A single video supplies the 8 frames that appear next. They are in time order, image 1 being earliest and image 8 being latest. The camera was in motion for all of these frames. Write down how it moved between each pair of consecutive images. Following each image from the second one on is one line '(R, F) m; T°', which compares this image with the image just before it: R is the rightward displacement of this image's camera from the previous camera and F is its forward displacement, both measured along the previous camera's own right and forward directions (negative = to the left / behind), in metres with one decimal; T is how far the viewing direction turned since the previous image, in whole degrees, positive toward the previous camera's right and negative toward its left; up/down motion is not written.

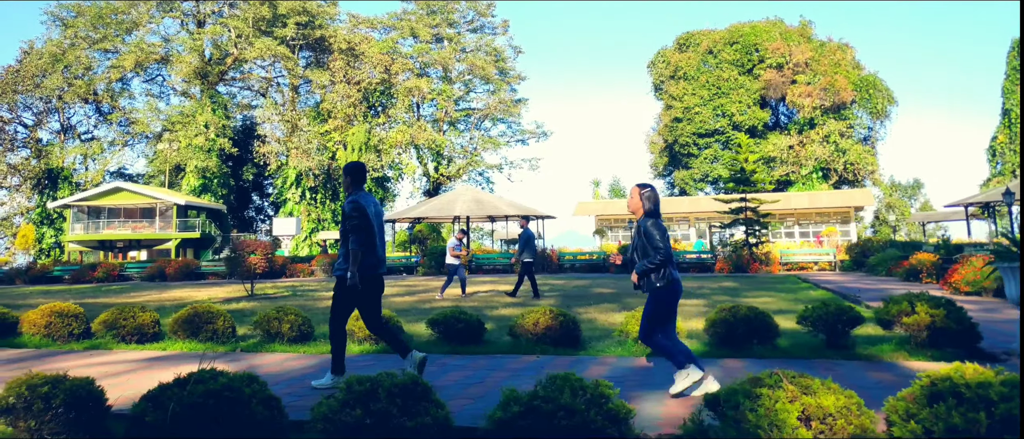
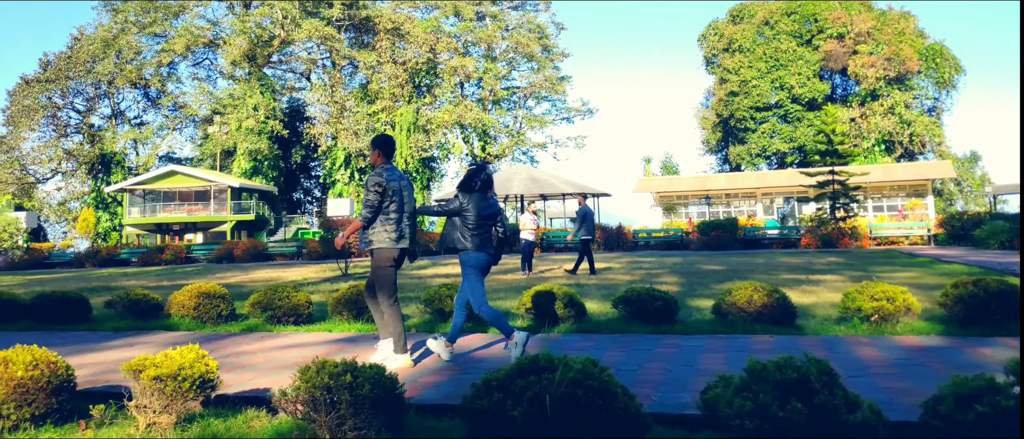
(-1.6, +0.6) m; -2°
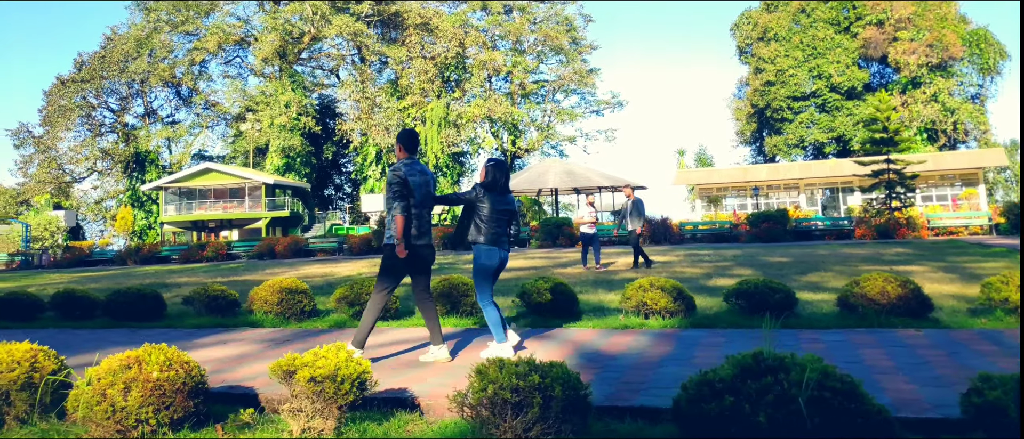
(-0.7, +0.3) m; -2°
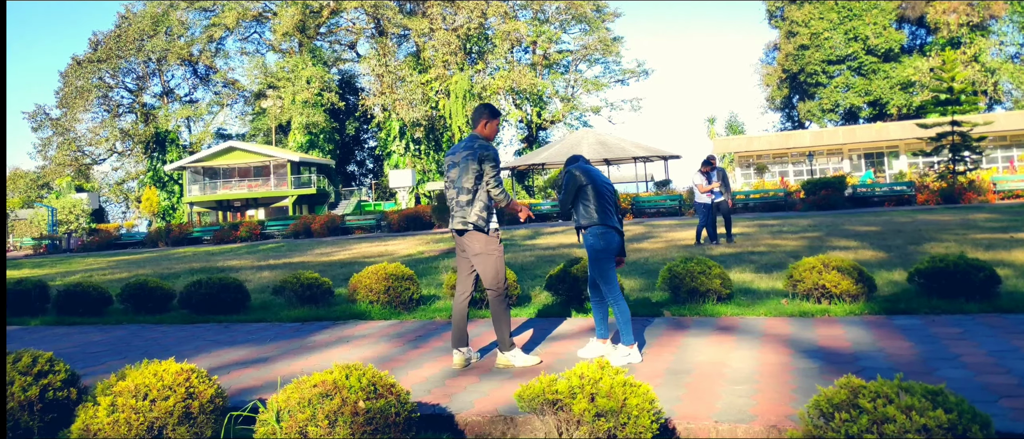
(-1.1, +0.8) m; -1°
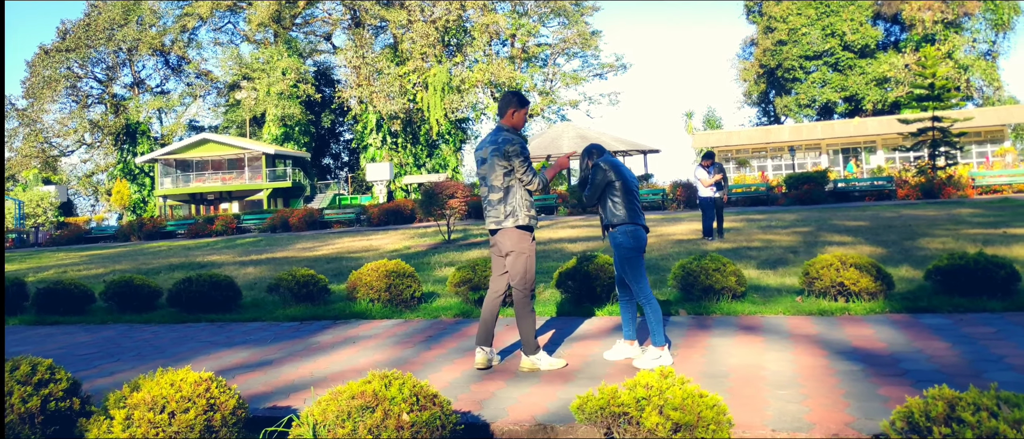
(-0.3, +0.2) m; +2°
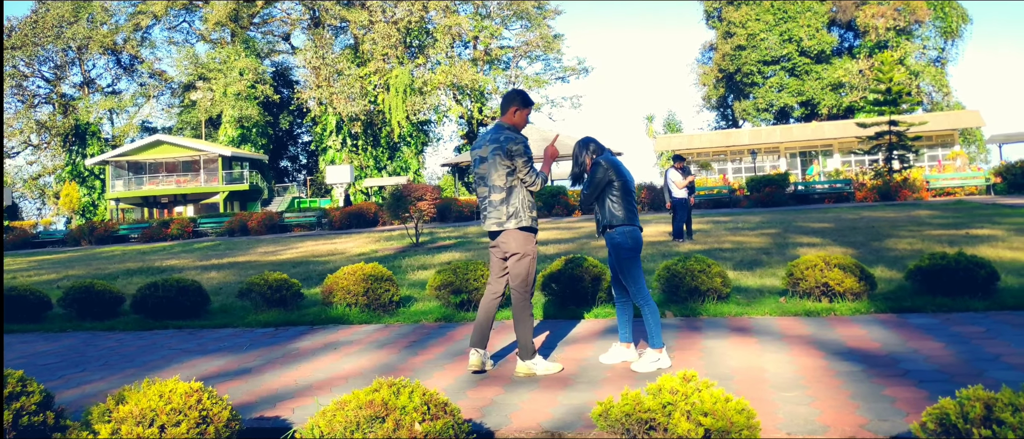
(-0.2, +0.1) m; +3°
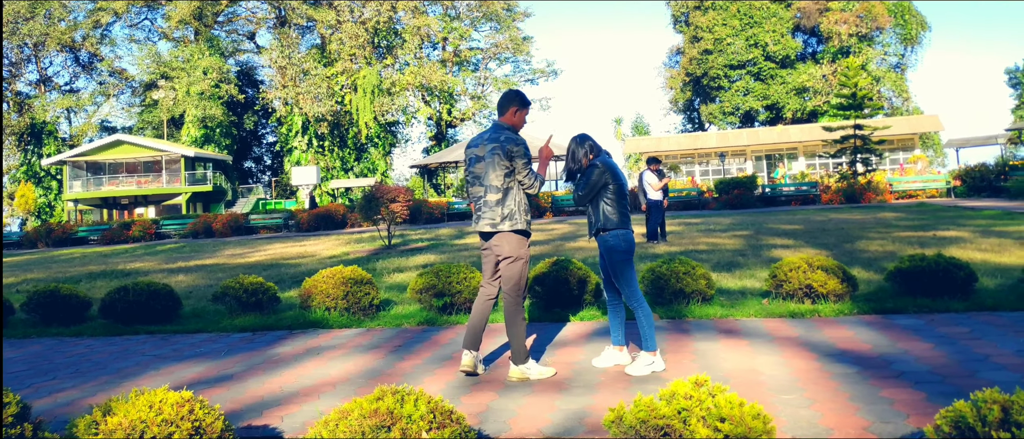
(-0.1, +0.1) m; +3°
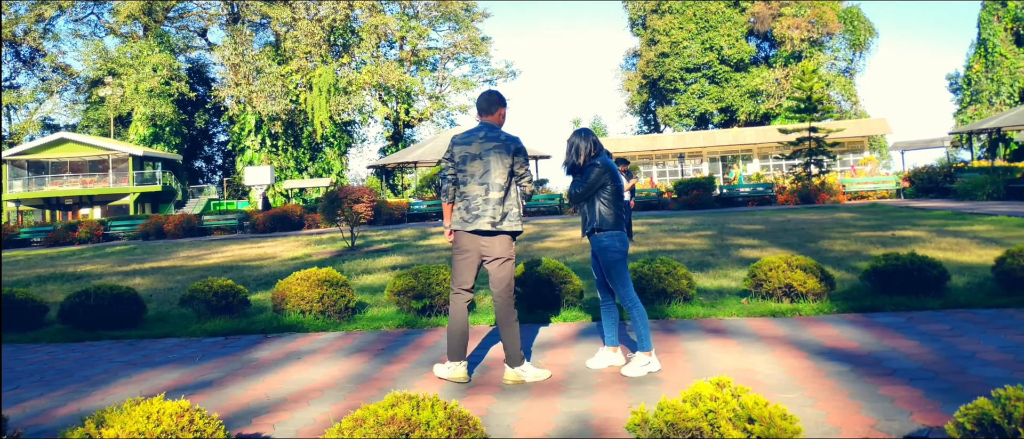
(-0.2, +0.1) m; +4°
